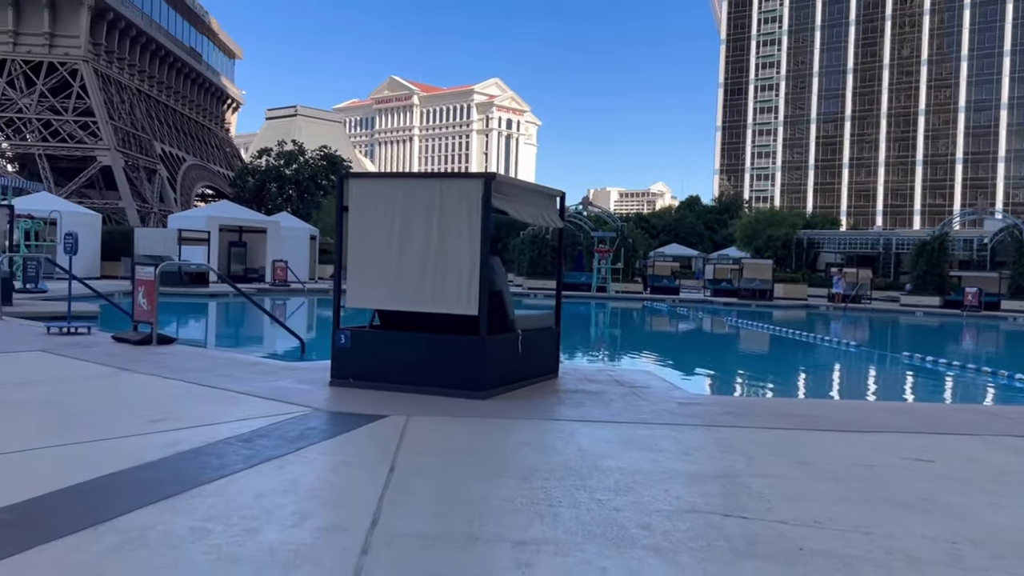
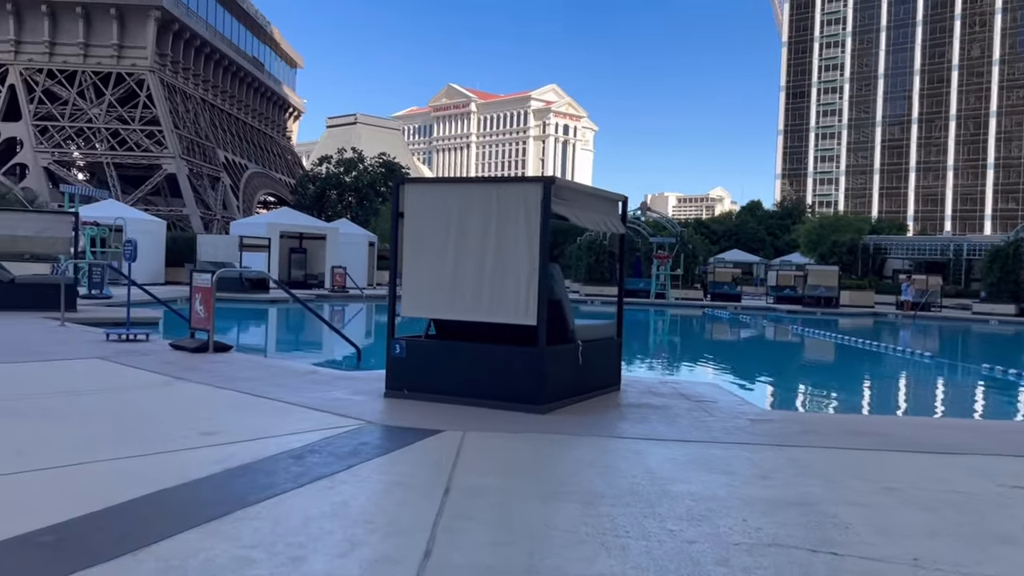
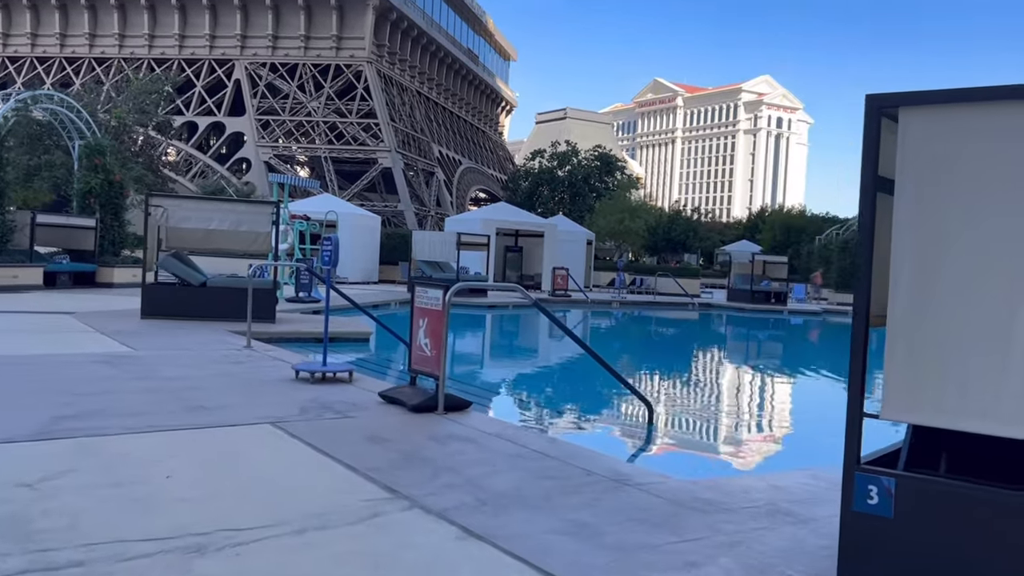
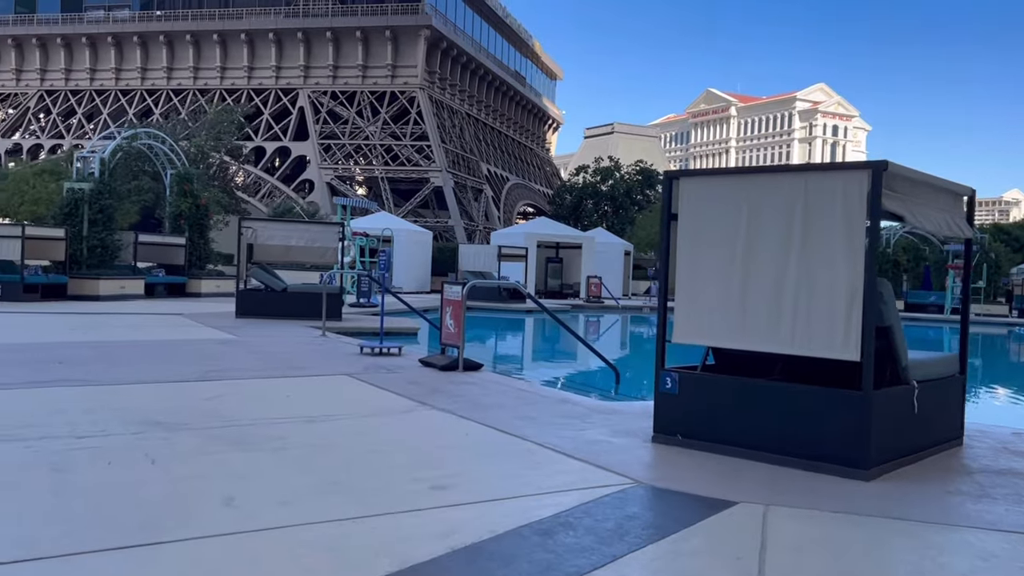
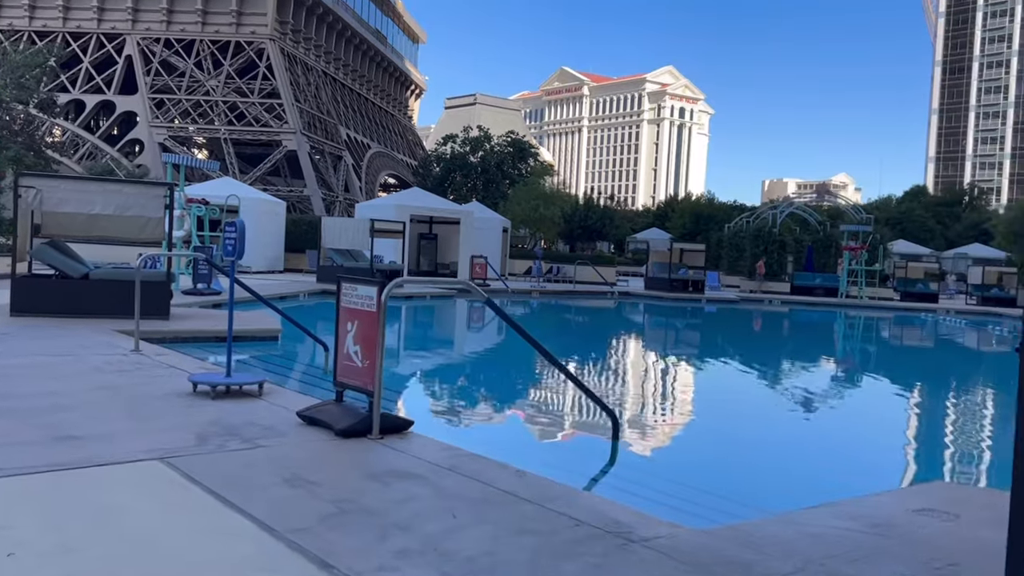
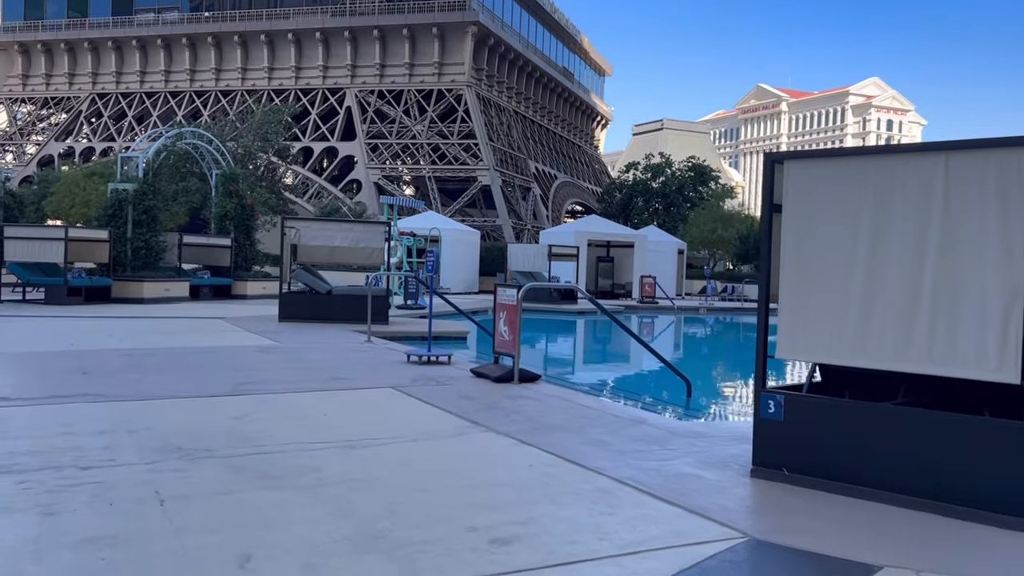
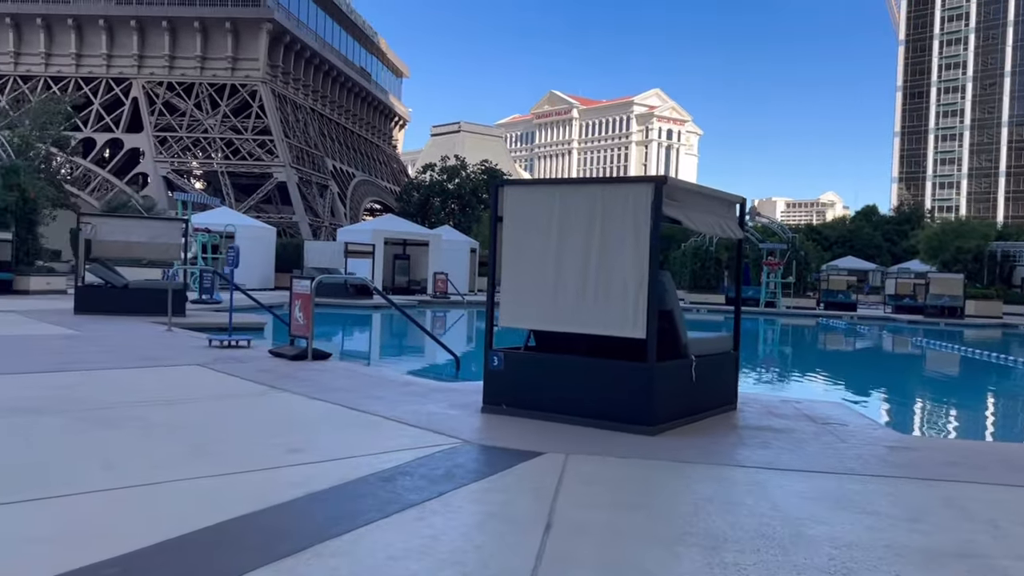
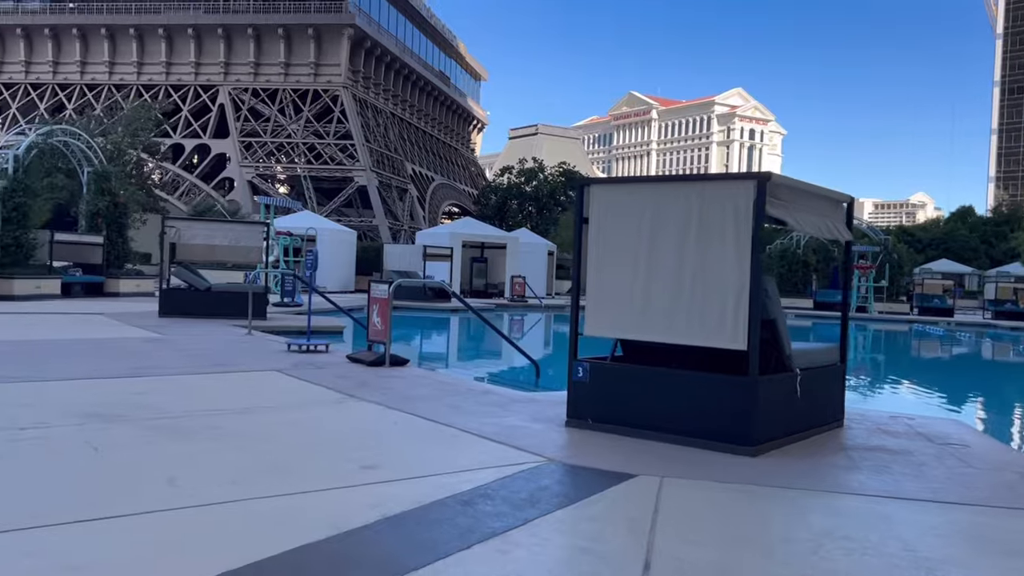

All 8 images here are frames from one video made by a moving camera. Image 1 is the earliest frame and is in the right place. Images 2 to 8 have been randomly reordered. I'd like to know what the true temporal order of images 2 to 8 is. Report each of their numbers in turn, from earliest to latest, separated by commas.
2, 7, 8, 4, 6, 3, 5
